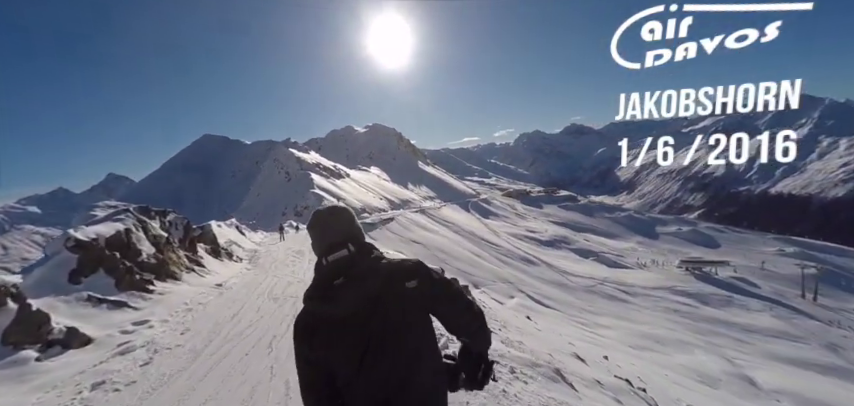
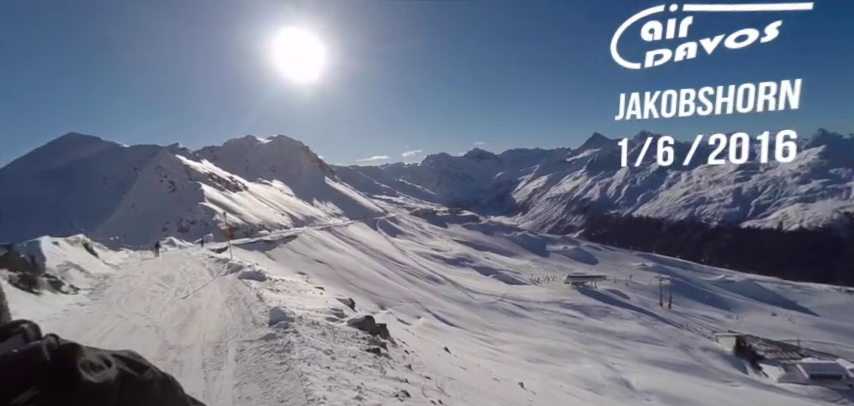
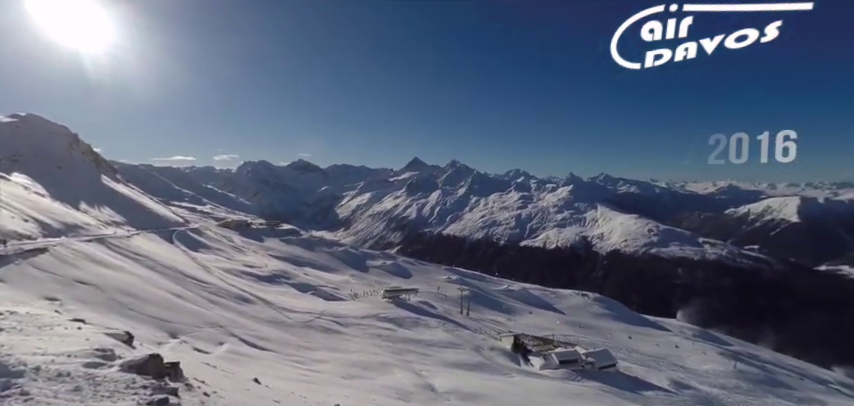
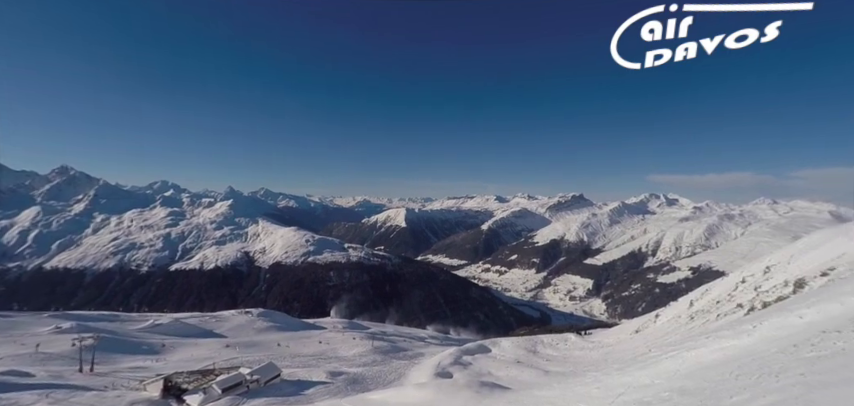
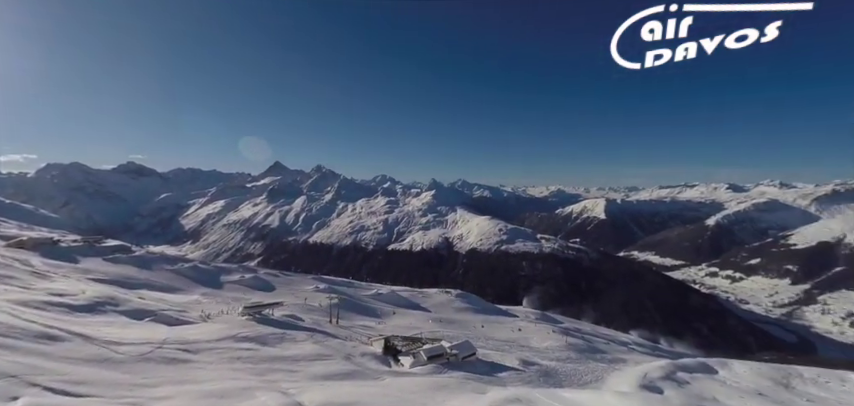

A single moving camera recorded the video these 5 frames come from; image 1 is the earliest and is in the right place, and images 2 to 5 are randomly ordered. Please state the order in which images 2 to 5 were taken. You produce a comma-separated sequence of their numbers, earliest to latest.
2, 3, 5, 4
